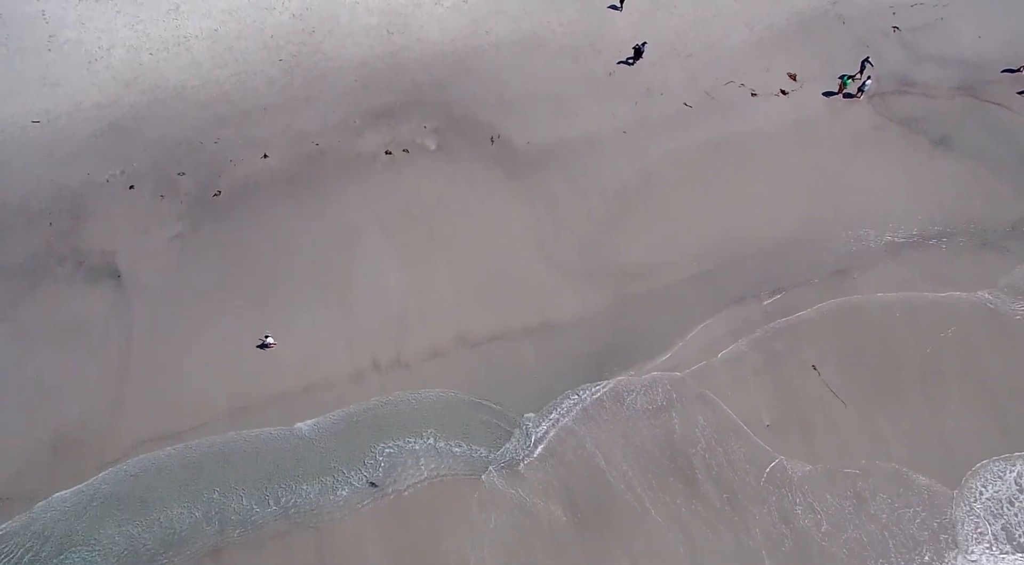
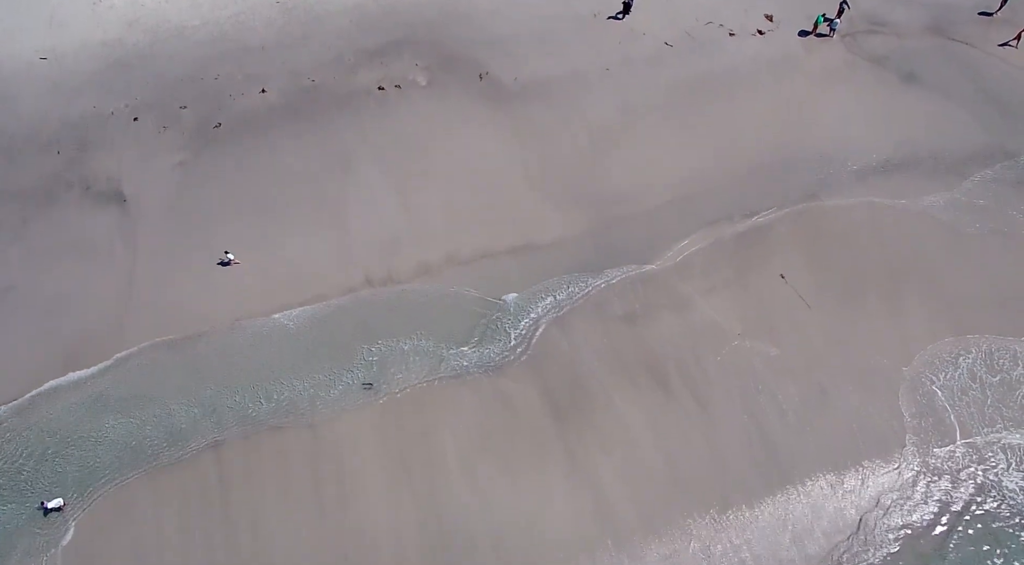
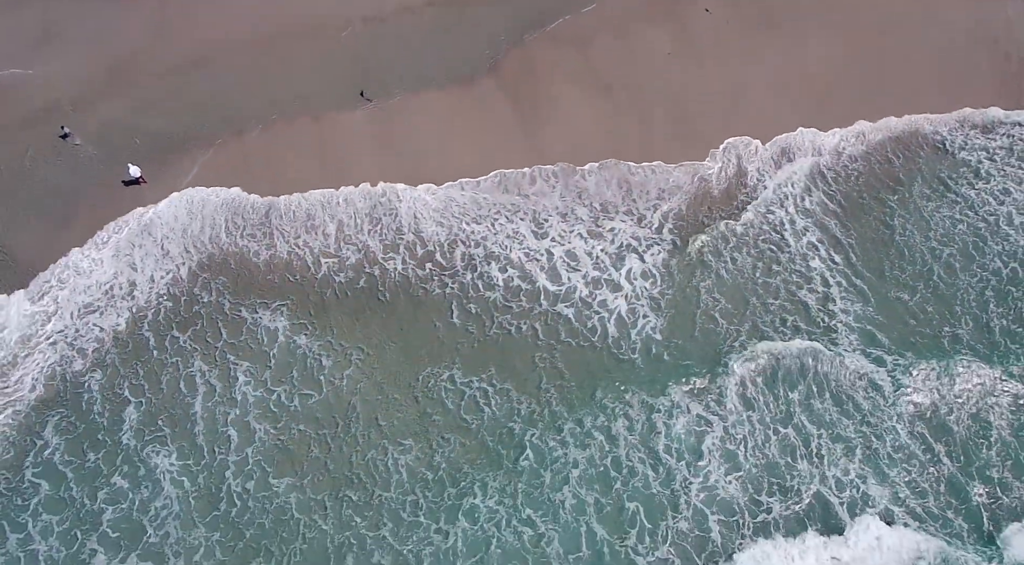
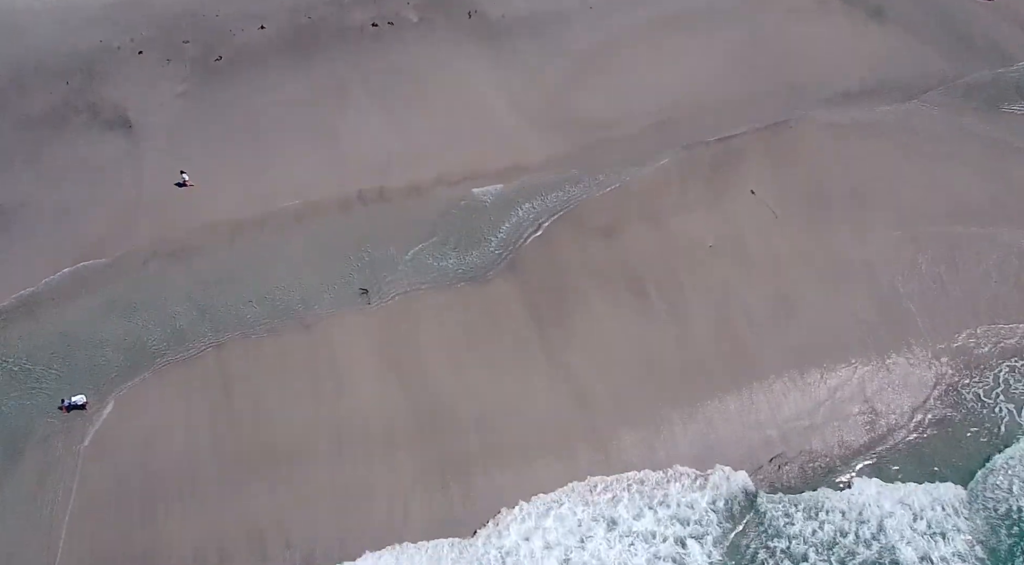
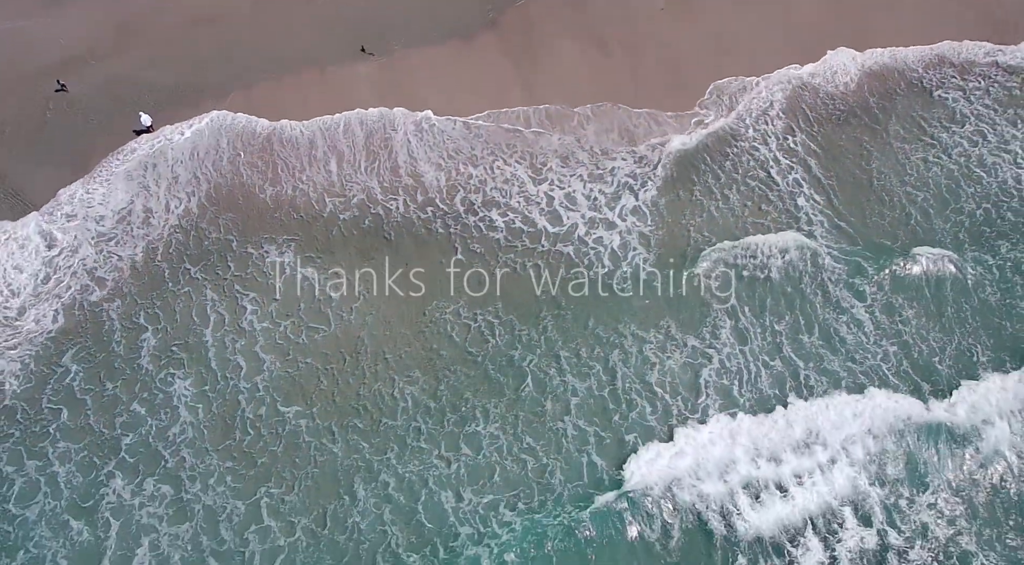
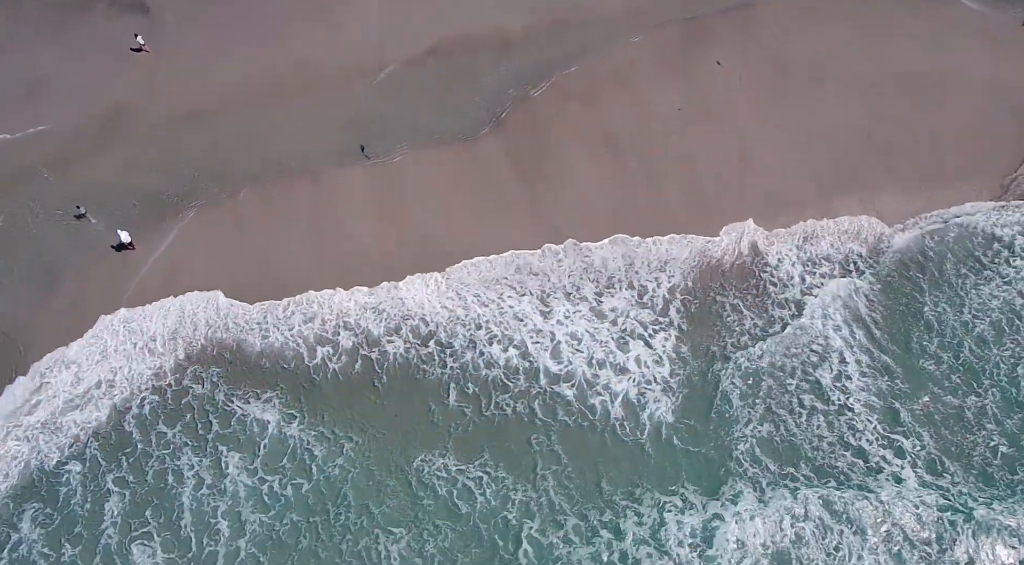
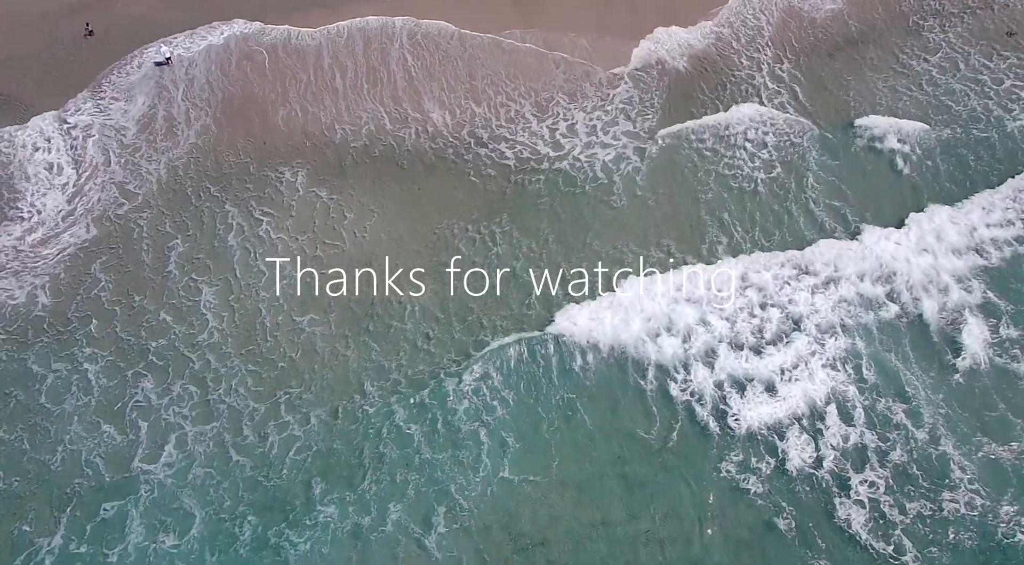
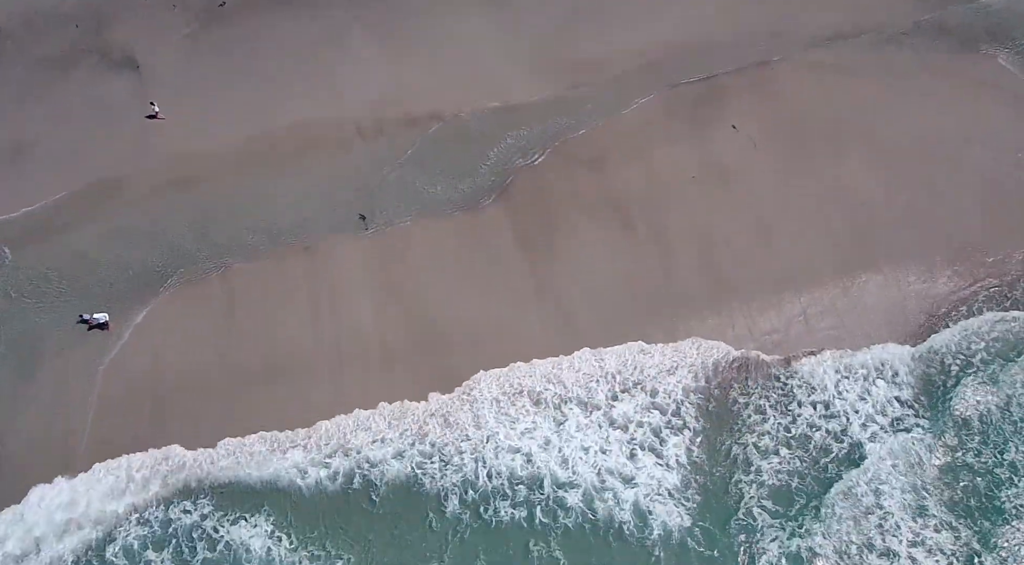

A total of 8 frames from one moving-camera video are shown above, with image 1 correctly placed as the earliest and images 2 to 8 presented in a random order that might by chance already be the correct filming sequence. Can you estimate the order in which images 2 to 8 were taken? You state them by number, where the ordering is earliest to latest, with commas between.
2, 4, 8, 6, 3, 5, 7
